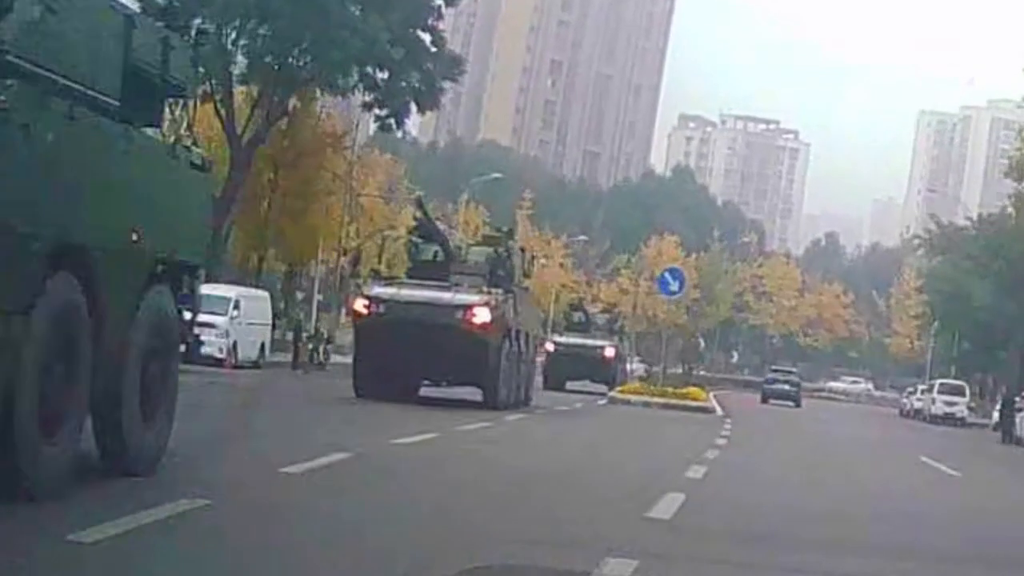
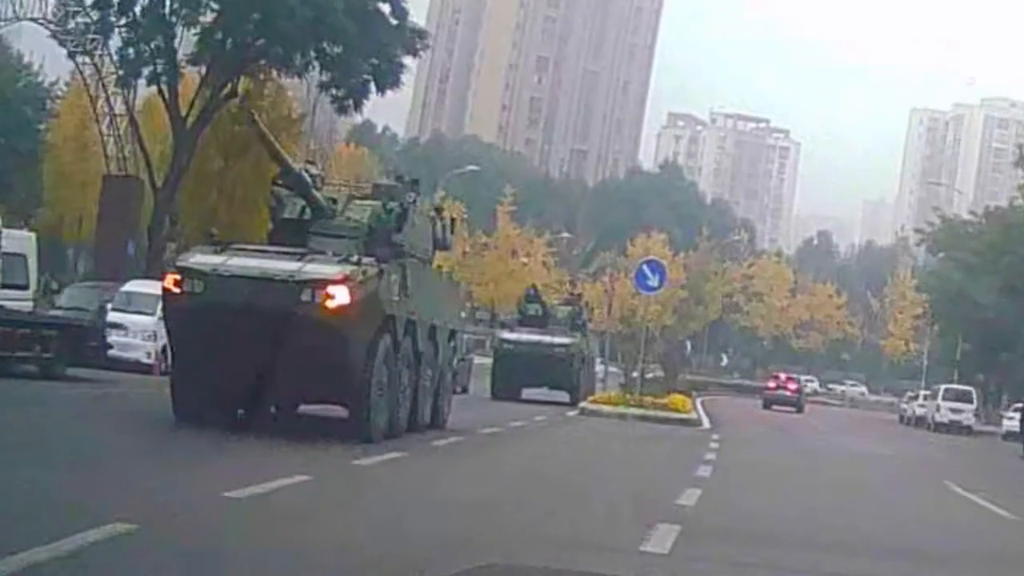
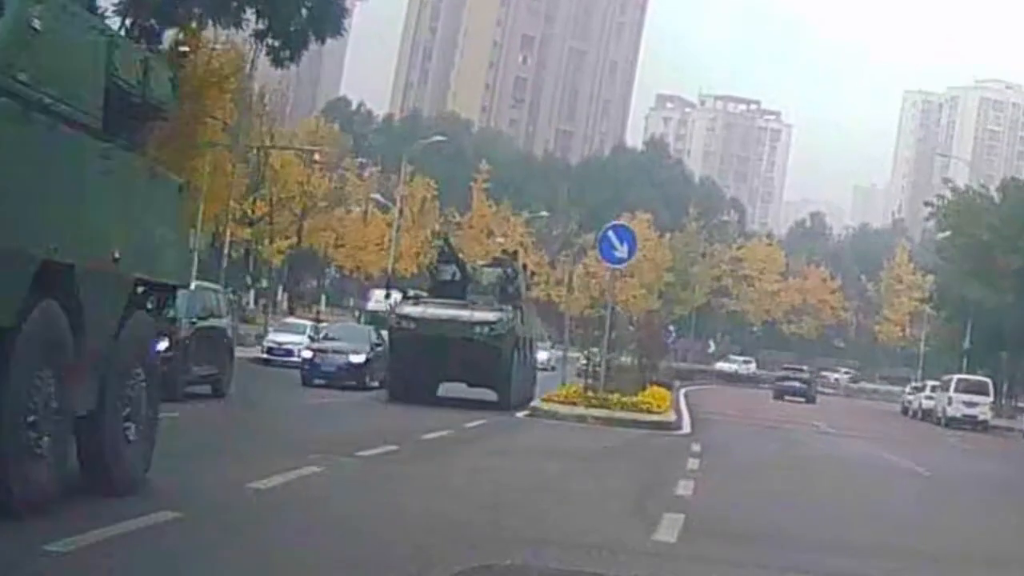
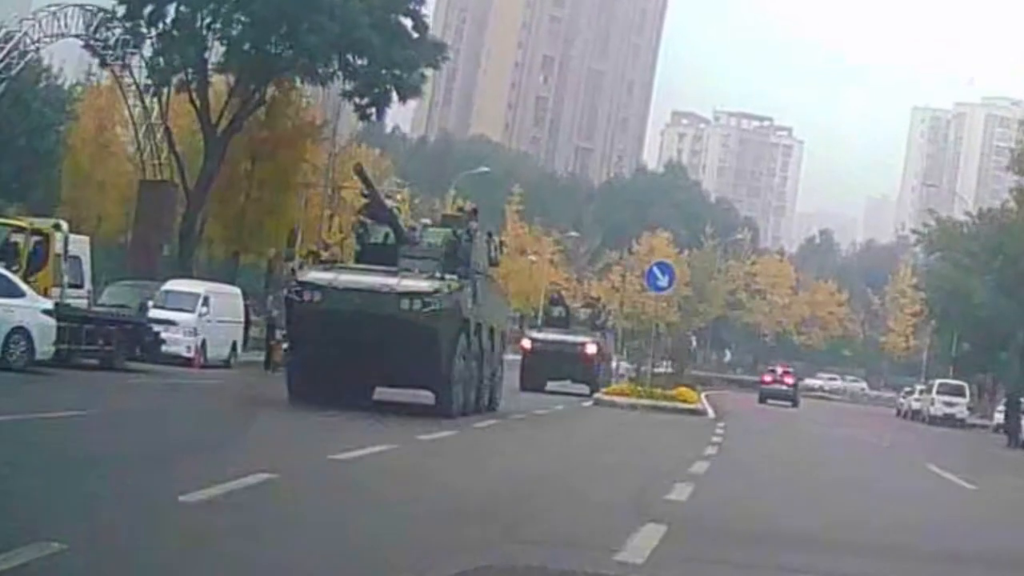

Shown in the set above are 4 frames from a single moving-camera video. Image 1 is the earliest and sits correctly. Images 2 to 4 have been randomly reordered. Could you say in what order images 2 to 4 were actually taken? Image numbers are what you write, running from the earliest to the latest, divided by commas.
4, 2, 3
